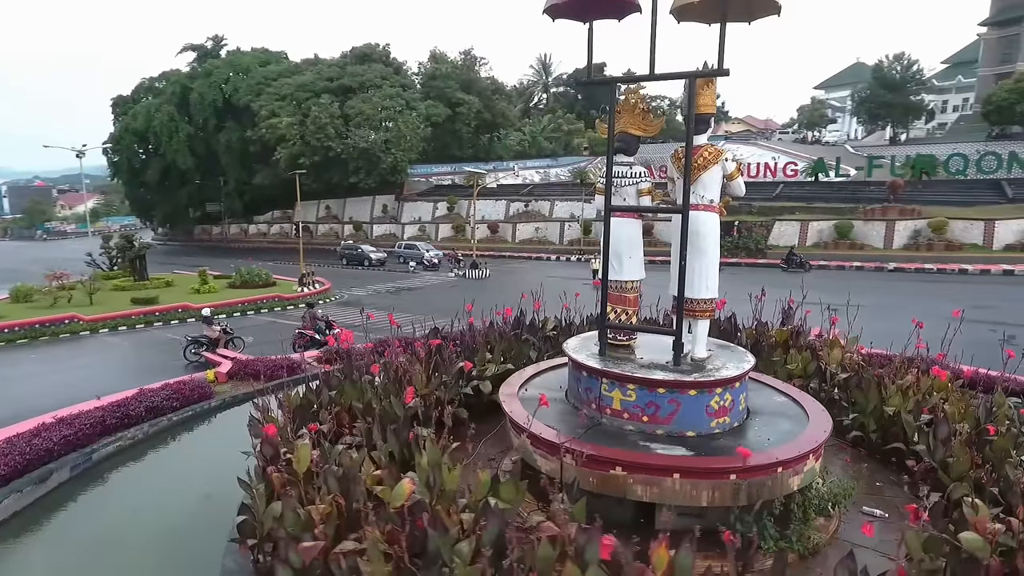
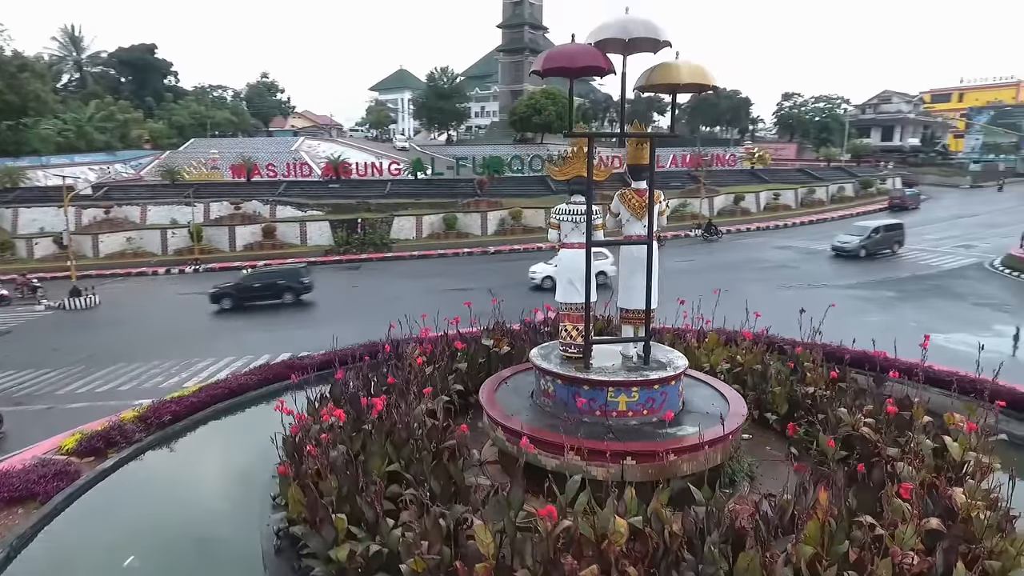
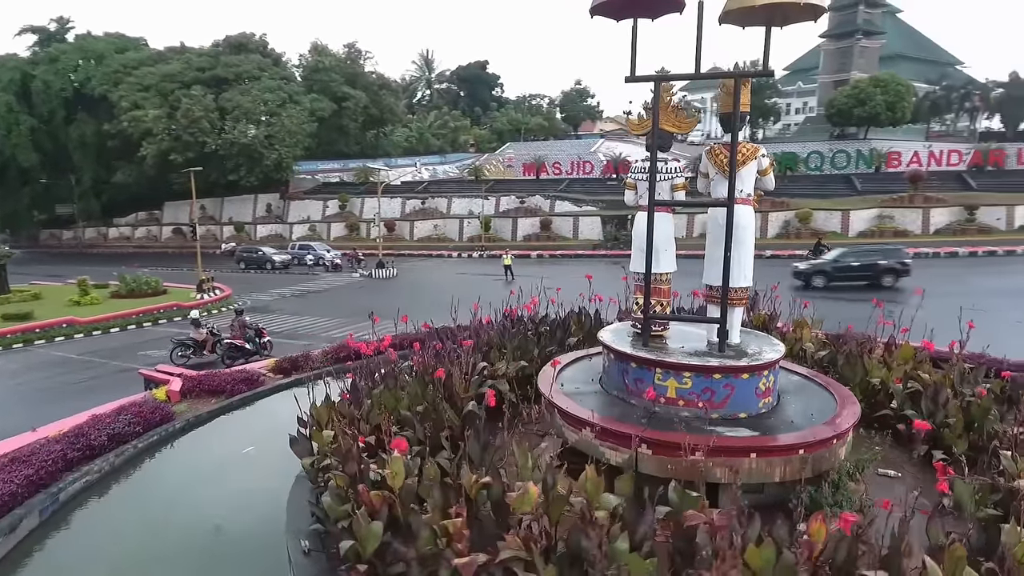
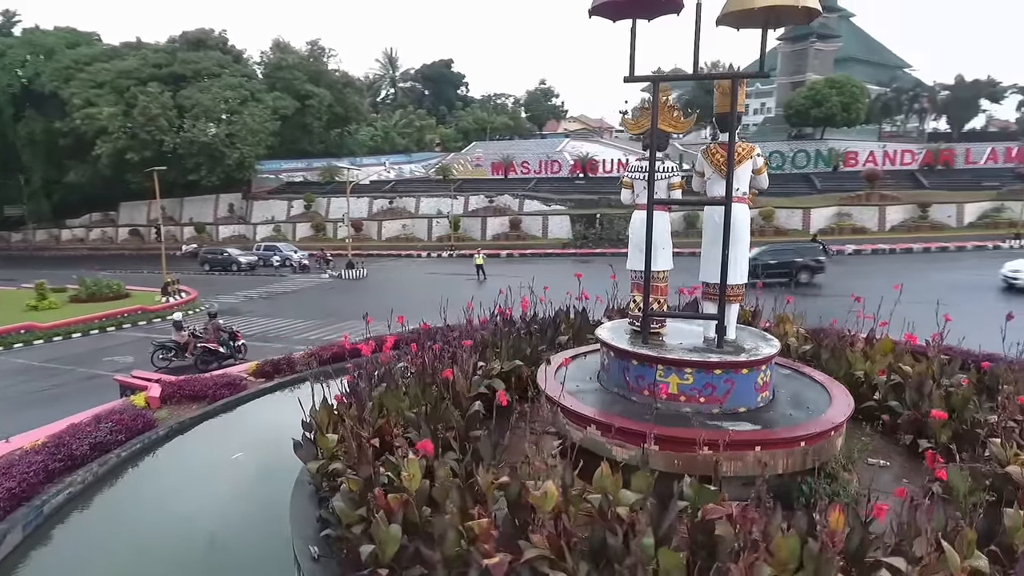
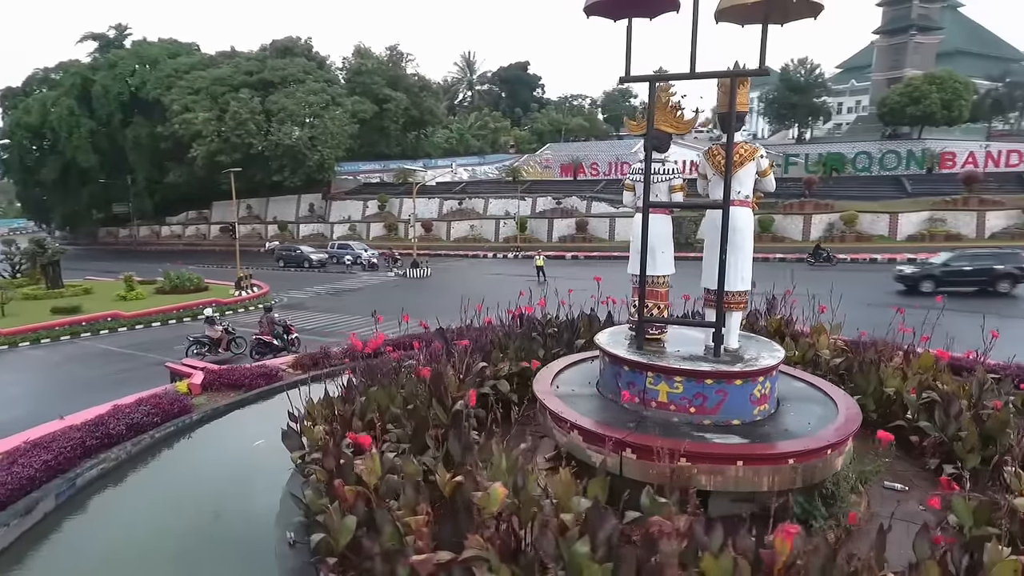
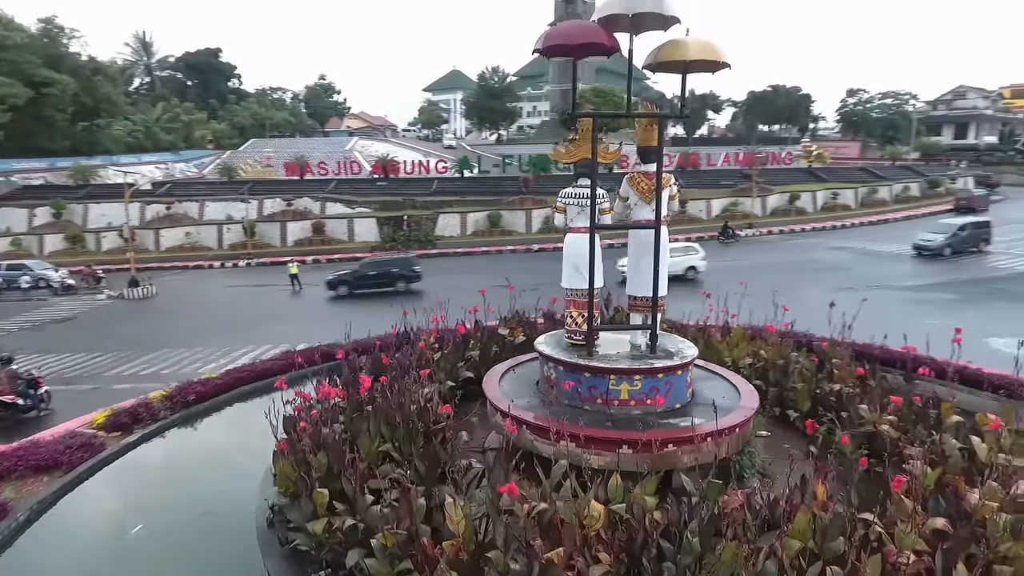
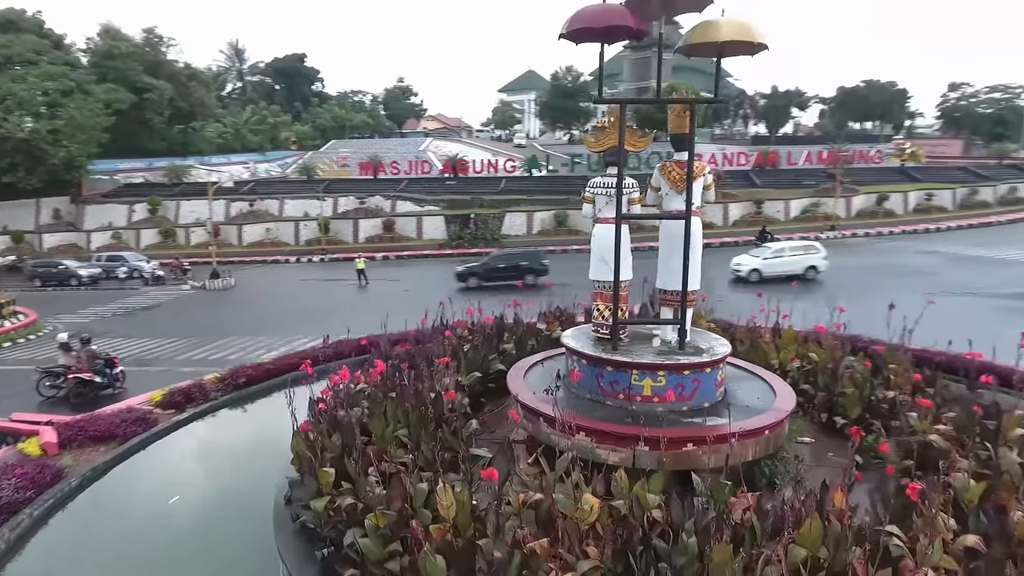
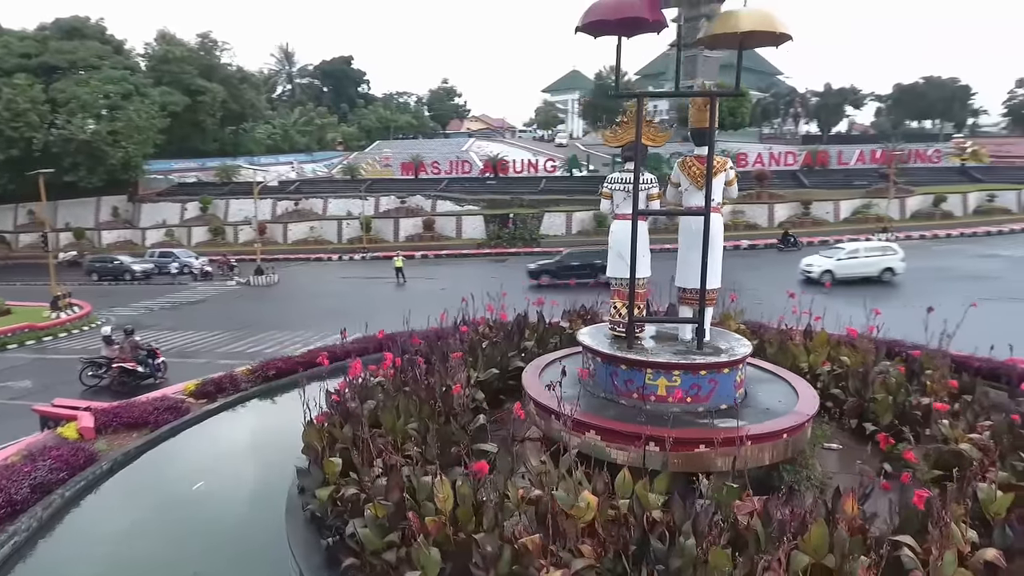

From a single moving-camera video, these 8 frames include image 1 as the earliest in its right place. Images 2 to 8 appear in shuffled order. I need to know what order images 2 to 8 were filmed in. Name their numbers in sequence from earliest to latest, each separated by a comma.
5, 3, 4, 8, 7, 6, 2
